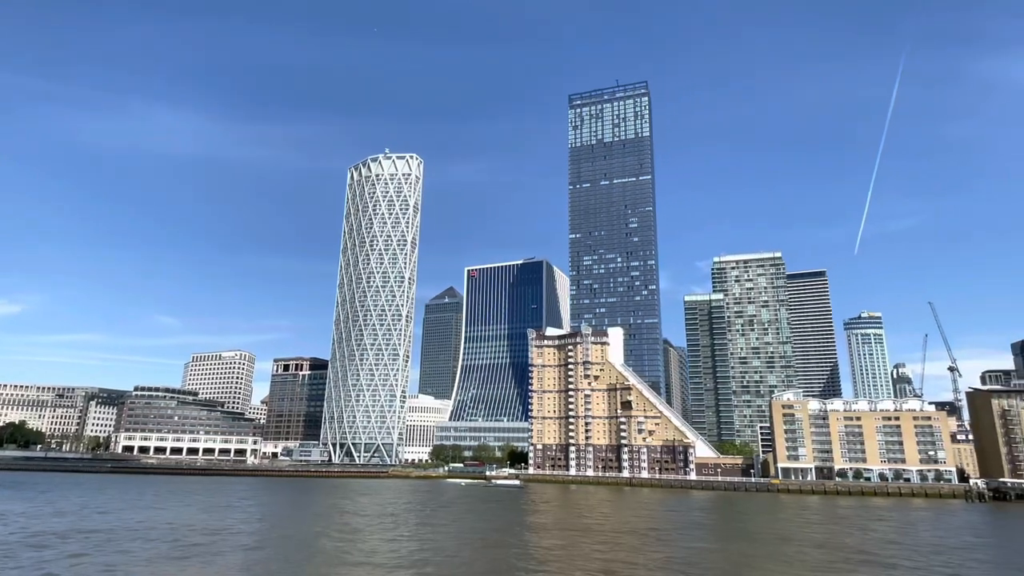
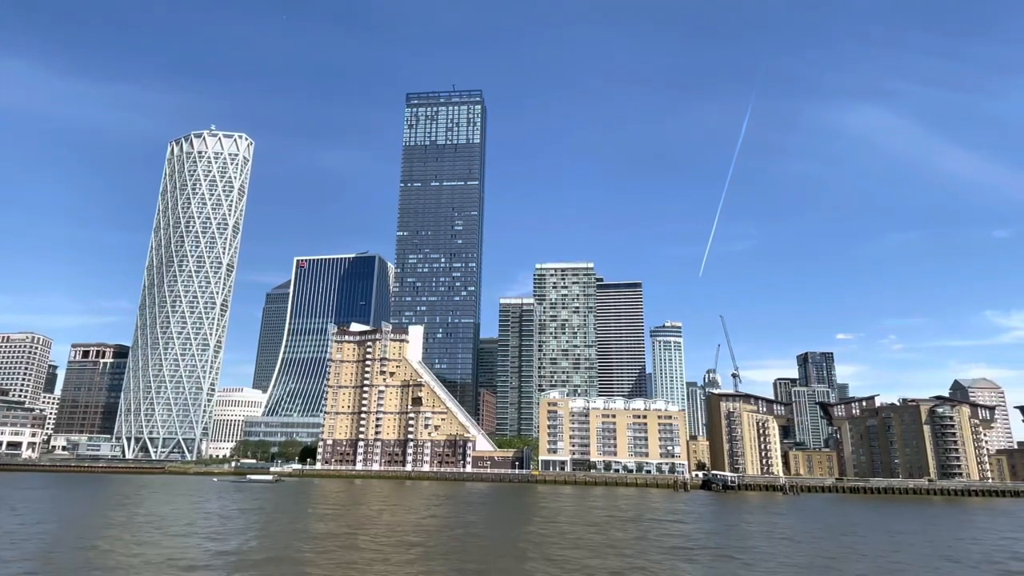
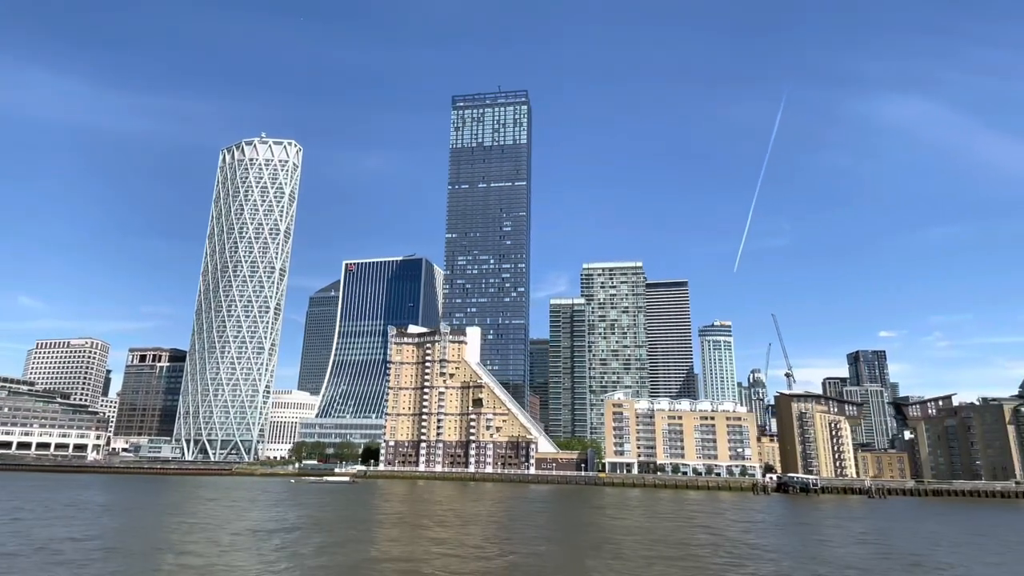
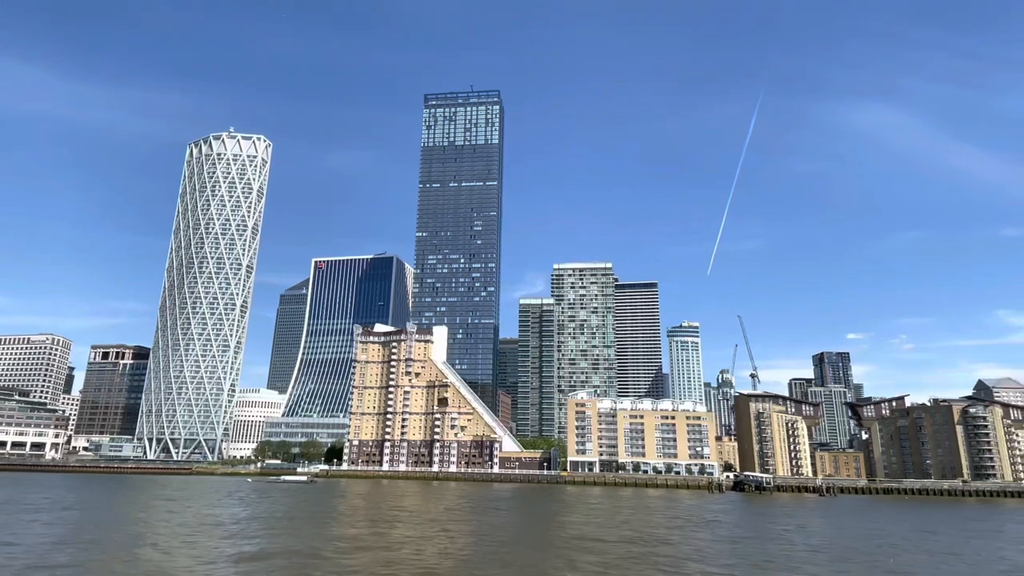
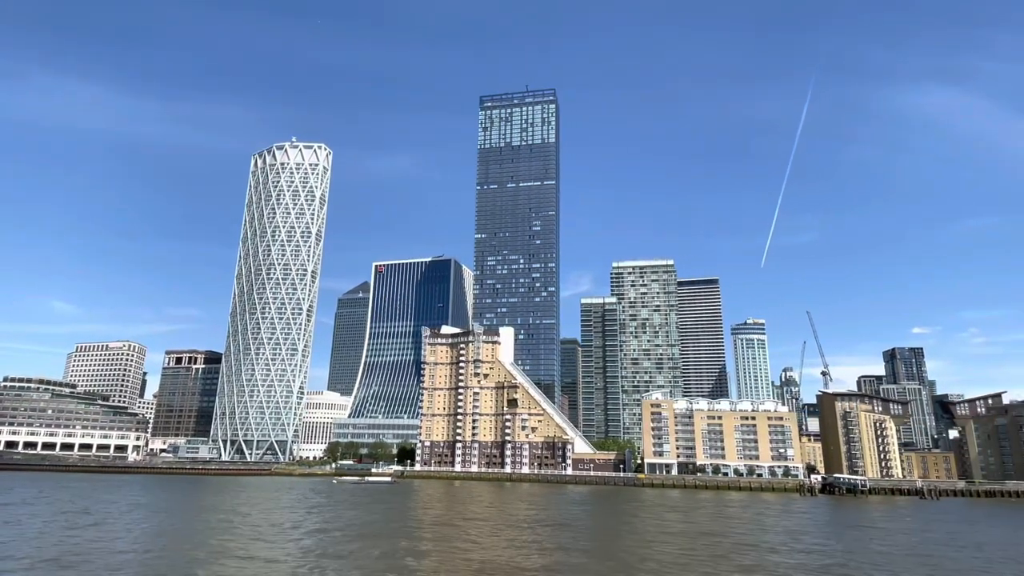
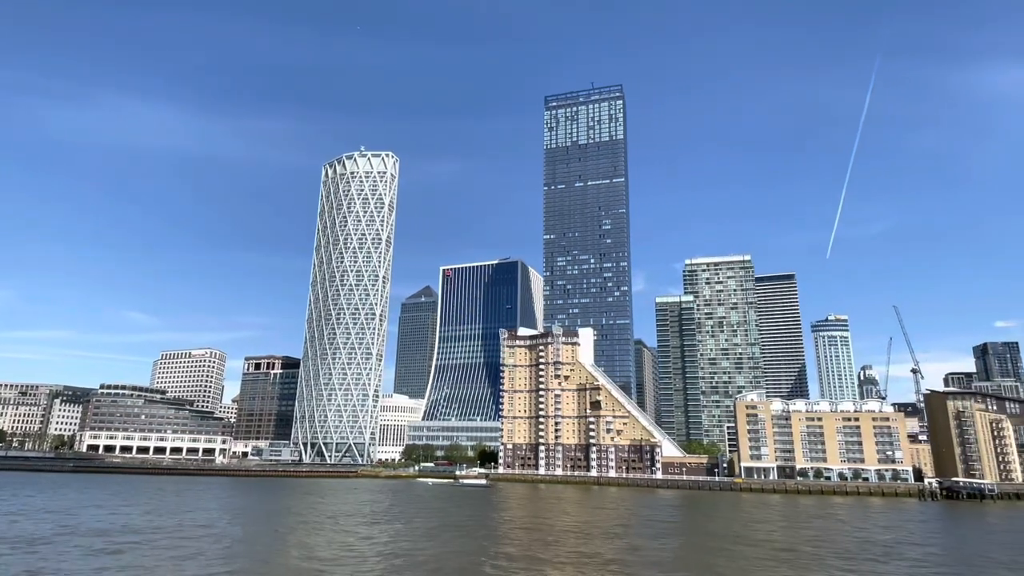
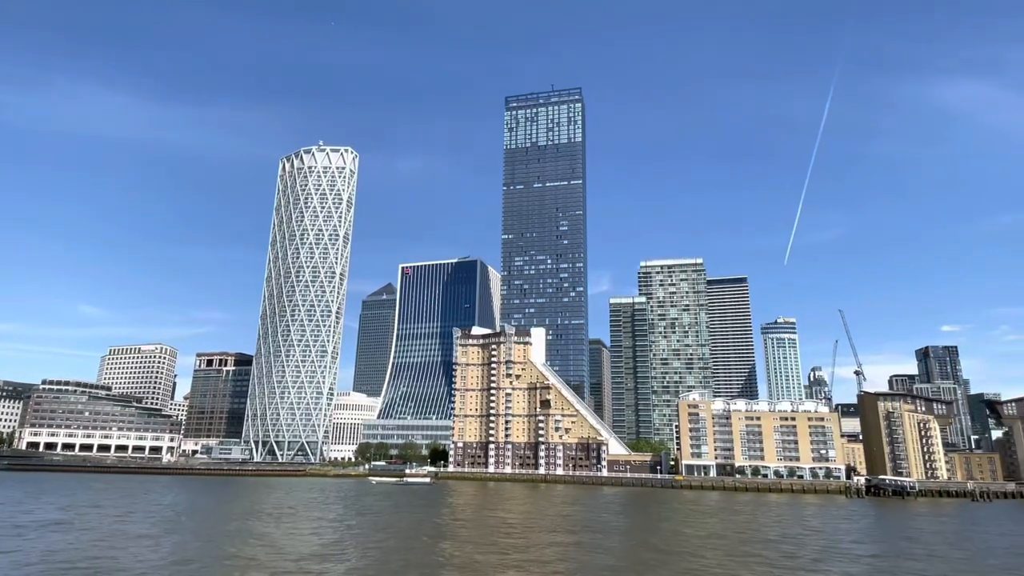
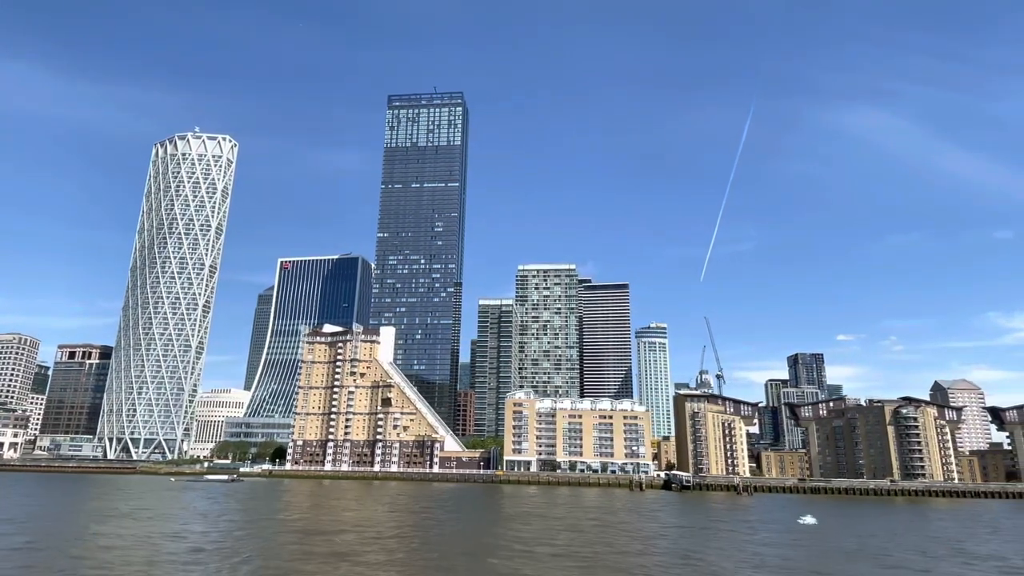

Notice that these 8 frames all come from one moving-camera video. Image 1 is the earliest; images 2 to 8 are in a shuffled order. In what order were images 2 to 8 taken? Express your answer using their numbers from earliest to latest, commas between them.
6, 7, 5, 3, 4, 2, 8
